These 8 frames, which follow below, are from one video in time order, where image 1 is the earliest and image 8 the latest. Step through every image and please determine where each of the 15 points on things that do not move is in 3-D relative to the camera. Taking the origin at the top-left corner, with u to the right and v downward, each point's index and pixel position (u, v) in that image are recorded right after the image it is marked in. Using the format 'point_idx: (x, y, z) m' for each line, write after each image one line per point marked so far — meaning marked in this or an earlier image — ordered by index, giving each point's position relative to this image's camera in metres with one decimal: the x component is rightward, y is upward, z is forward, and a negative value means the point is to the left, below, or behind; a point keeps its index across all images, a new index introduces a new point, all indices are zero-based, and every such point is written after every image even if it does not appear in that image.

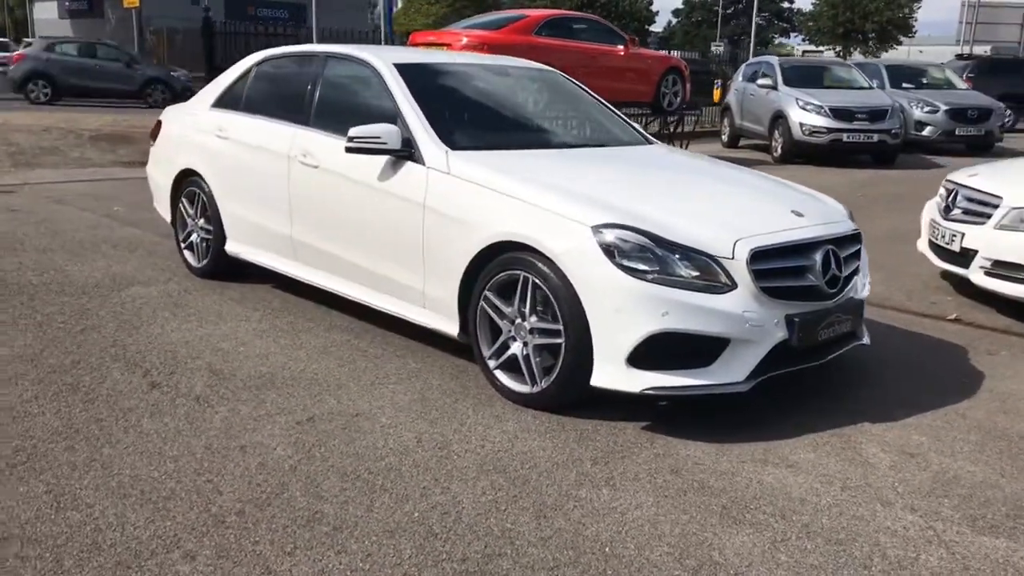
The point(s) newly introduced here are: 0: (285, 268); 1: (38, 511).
0: (-1.4, +0.1, +5.9) m
1: (-1.7, -0.8, +3.3) m
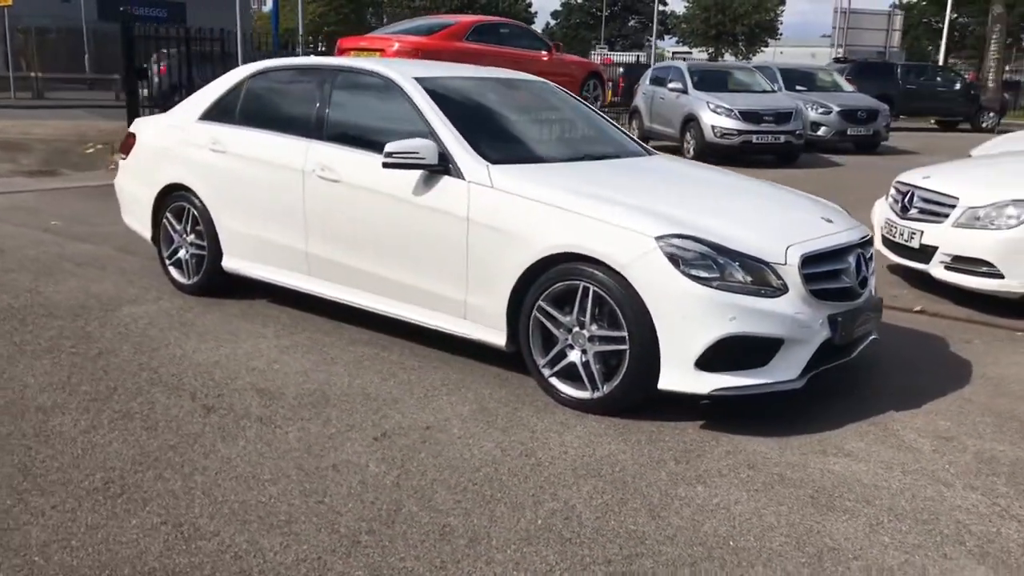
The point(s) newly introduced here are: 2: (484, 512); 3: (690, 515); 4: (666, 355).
0: (-1.3, 0.0, +5.9) m
1: (-1.2, -0.9, +3.2) m
2: (-0.1, -0.9, +3.5) m
3: (+0.7, -0.9, +3.6) m
4: (+0.7, -0.3, +4.3) m
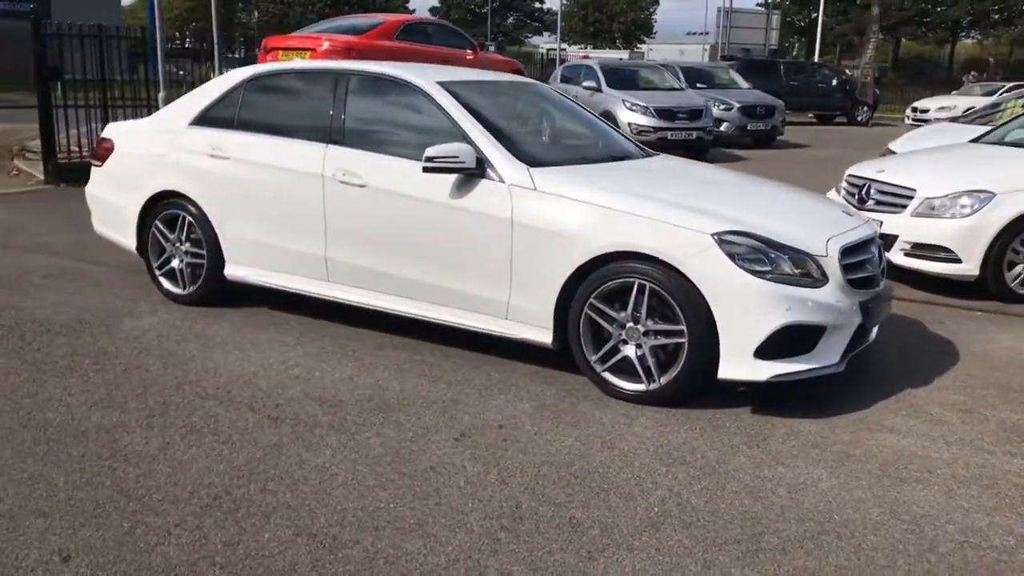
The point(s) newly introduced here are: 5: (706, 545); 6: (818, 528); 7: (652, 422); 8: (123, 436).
0: (-1.2, 0.0, +5.8) m
1: (-0.7, -0.9, +3.2) m
2: (+0.4, -0.9, +3.7) m
3: (+1.1, -0.8, +3.8) m
4: (+1.1, -0.3, +4.5) m
5: (+0.7, -0.9, +3.4) m
6: (+1.2, -0.9, +3.5) m
7: (+0.7, -0.7, +4.5) m
8: (-1.7, -0.7, +4.2) m
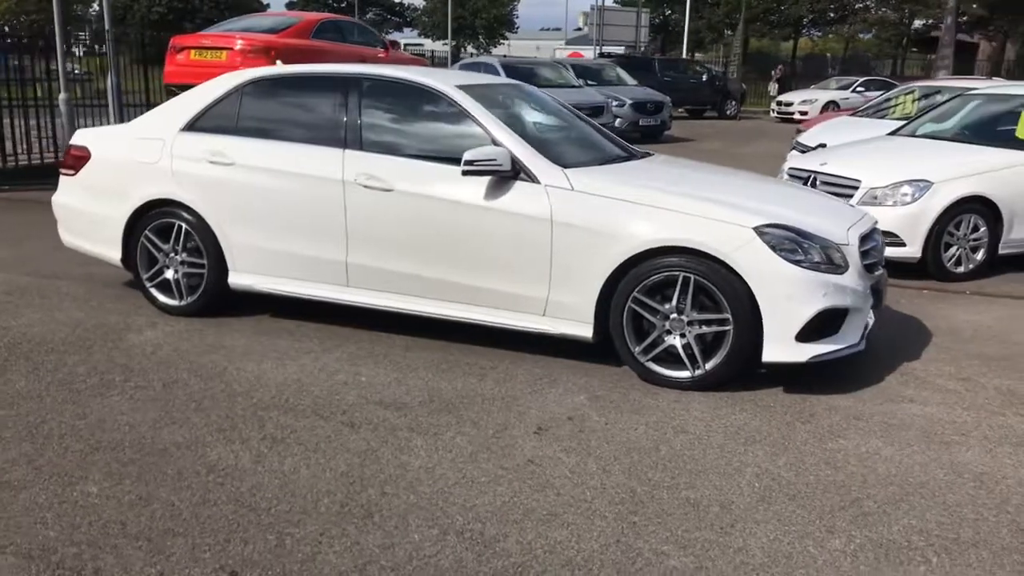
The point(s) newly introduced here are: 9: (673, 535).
0: (-1.1, 0.0, +5.8) m
1: (-0.1, -0.9, +3.3) m
2: (+0.8, -0.8, +3.9) m
3: (+1.6, -0.8, +4.2) m
4: (+1.4, -0.2, +4.9) m
5: (+1.2, -0.9, +3.7) m
6: (+1.6, -0.9, +3.9) m
7: (+1.0, -0.6, +4.8) m
8: (-1.3, -0.7, +4.1) m
9: (+0.6, -0.9, +3.5) m
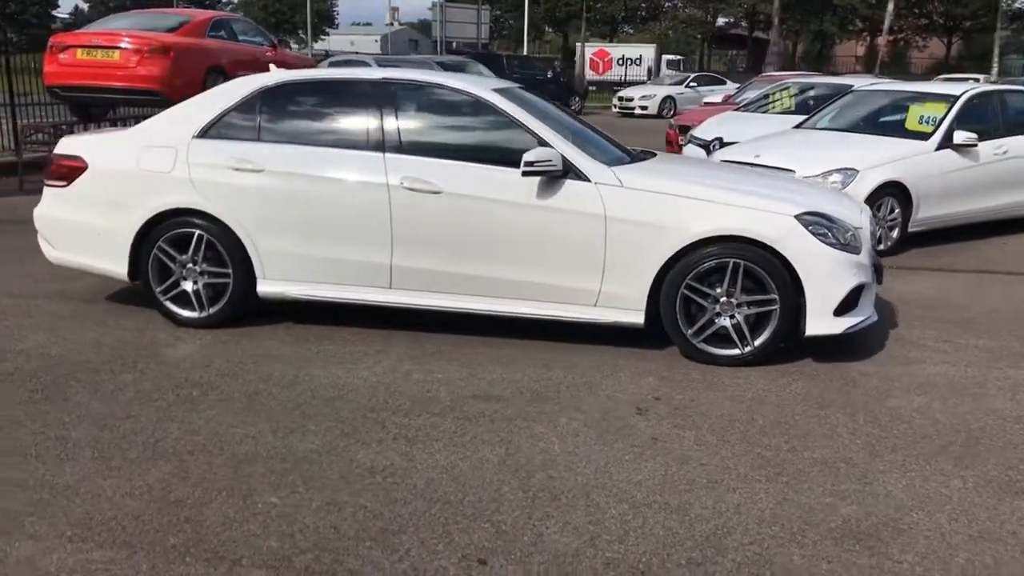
0: (-0.9, -0.1, +5.9) m
1: (+0.6, -0.9, +3.6) m
2: (+1.4, -0.7, +4.4) m
3: (+2.1, -0.7, +4.8) m
4: (+1.8, -0.1, +5.4) m
5: (+1.9, -0.8, +4.2) m
6: (+2.3, -0.7, +4.6) m
7: (+1.4, -0.5, +5.3) m
8: (-0.7, -0.8, +4.2) m
9: (+1.3, -0.9, +3.9) m
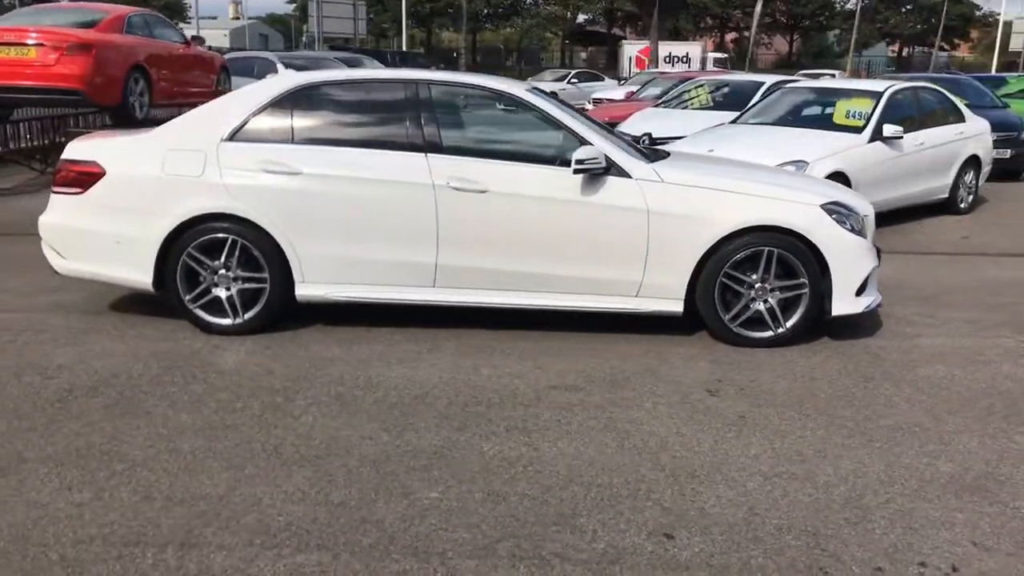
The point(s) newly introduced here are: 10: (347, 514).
0: (-0.6, -0.1, +6.0) m
1: (+1.3, -0.9, +4.0) m
2: (+1.9, -0.7, +4.9) m
3: (+2.6, -0.6, +5.4) m
4: (+2.1, 0.0, +5.9) m
5: (+2.4, -0.7, +4.8) m
6: (+2.7, -0.6, +5.1) m
7: (+1.8, -0.4, +5.8) m
8: (-0.1, -0.7, +4.3) m
9: (+1.9, -0.8, +4.4) m
10: (-0.6, -0.9, +3.6) m
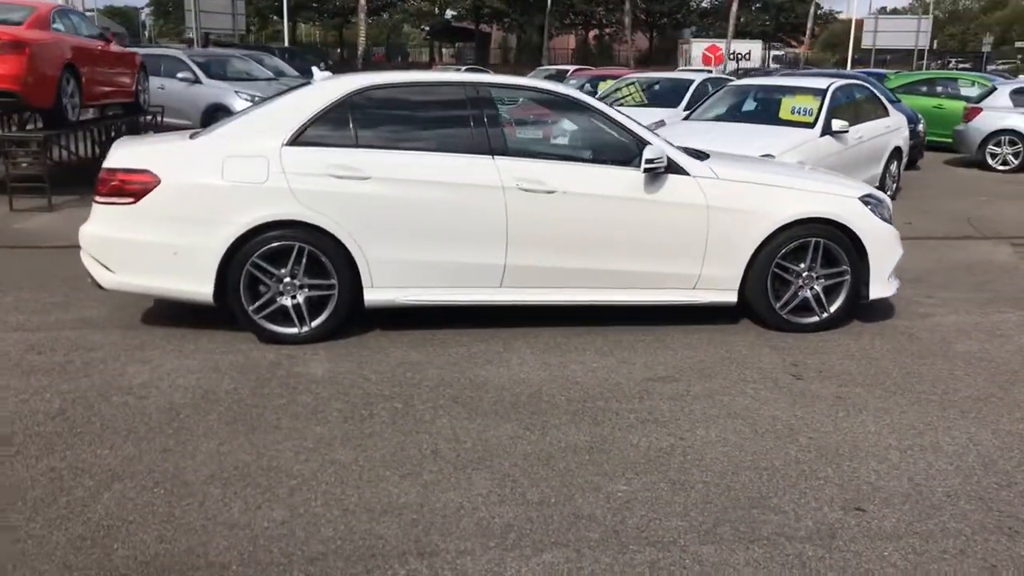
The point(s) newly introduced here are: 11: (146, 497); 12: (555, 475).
0: (-0.1, -0.1, +6.0) m
1: (+2.0, -0.8, +4.3) m
2: (+2.5, -0.6, +5.3) m
3: (+3.1, -0.4, +5.9) m
4: (+2.5, +0.1, +6.4) m
5: (+3.0, -0.6, +5.3) m
6: (+3.3, -0.5, +5.7) m
7: (+2.2, -0.3, +6.2) m
8: (+0.6, -0.7, +4.4) m
9: (+2.6, -0.7, +4.8) m
10: (+0.2, -0.9, +3.7) m
11: (-1.5, -0.9, +3.8) m
12: (+0.2, -0.8, +4.1) m
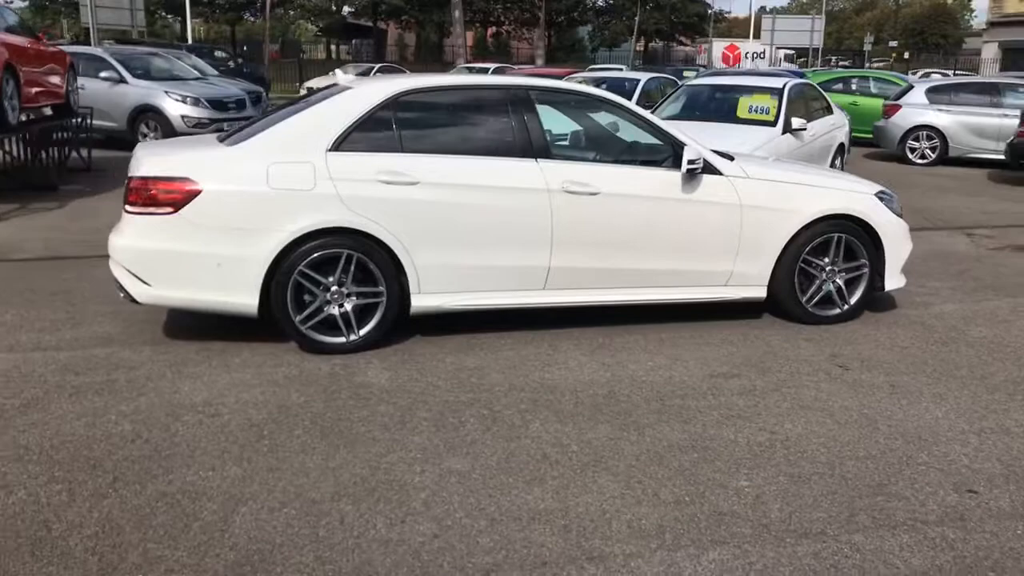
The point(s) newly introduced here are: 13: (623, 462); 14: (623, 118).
0: (+0.2, -0.1, +6.0) m
1: (+2.5, -0.7, +4.6) m
2: (+2.9, -0.5, +5.6) m
3: (+3.4, -0.4, +6.3) m
4: (+2.7, +0.1, +6.7) m
5: (+3.4, -0.5, +5.7) m
6: (+3.6, -0.4, +6.1) m
7: (+2.5, -0.3, +6.5) m
8: (+1.1, -0.7, +4.5) m
9: (+3.0, -0.6, +5.2) m
10: (+0.8, -0.9, +3.8) m
11: (-0.9, -0.9, +3.7) m
12: (+0.7, -0.8, +4.1) m
13: (+0.5, -0.8, +4.2) m
14: (+0.9, +1.1, +6.2) m
